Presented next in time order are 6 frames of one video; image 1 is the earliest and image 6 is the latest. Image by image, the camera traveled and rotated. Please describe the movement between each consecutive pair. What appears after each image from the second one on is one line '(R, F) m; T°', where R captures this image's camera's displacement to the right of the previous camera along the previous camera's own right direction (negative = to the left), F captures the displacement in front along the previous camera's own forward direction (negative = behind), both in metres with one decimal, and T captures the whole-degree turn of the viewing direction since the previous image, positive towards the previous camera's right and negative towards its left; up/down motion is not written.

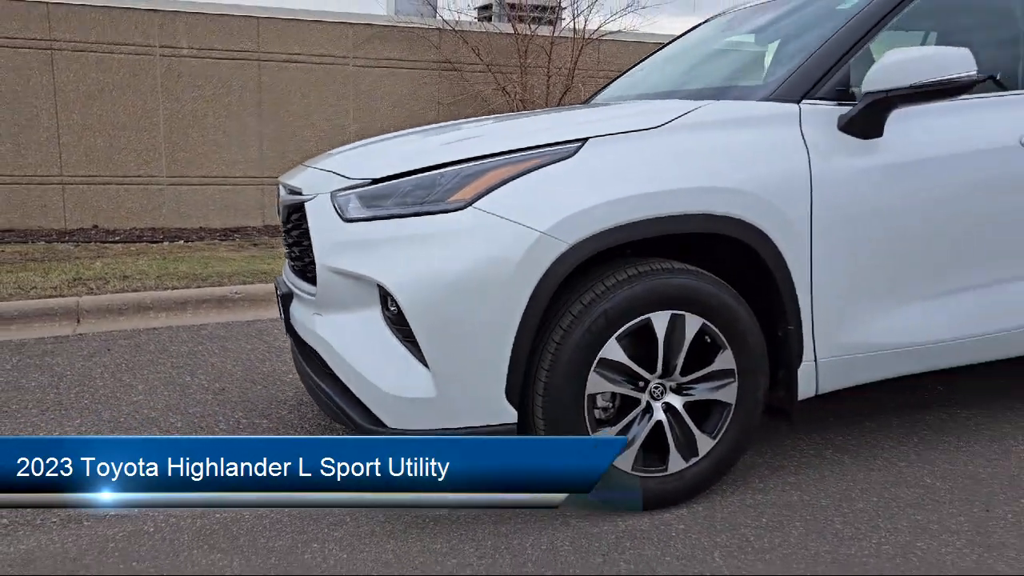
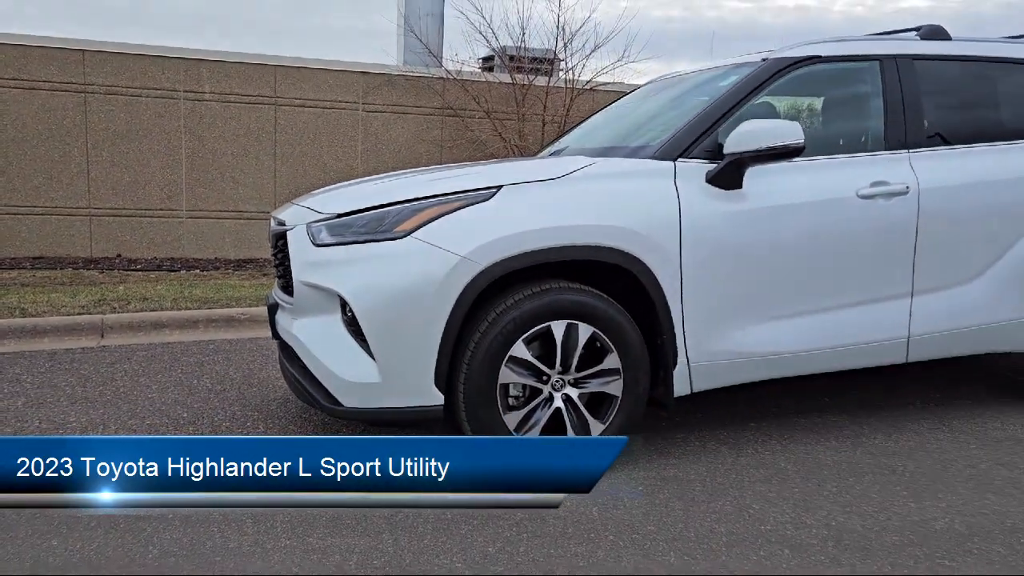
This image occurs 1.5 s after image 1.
(+0.4, -0.7) m; -1°
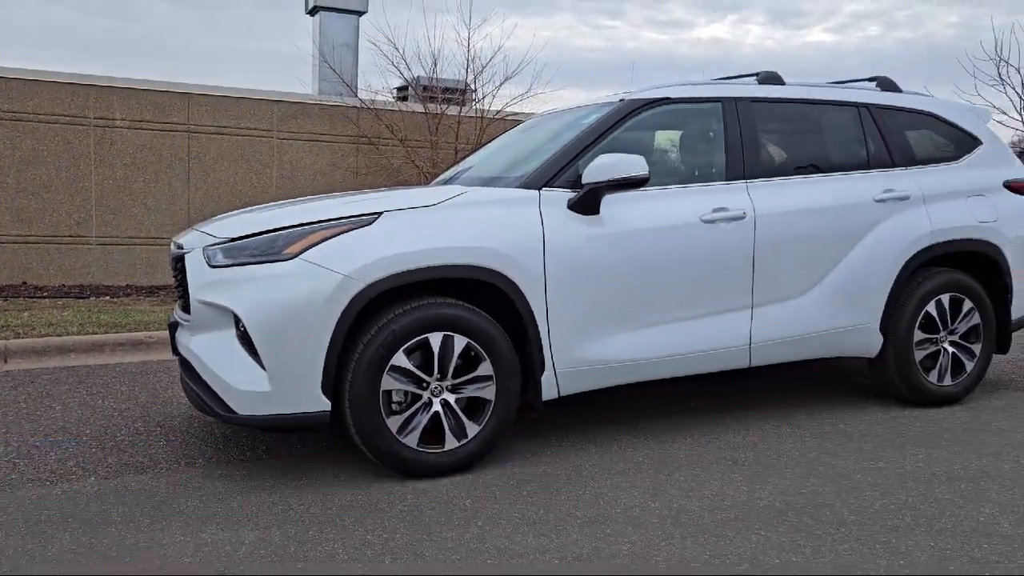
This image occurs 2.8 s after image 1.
(+0.2, -0.4) m; +5°
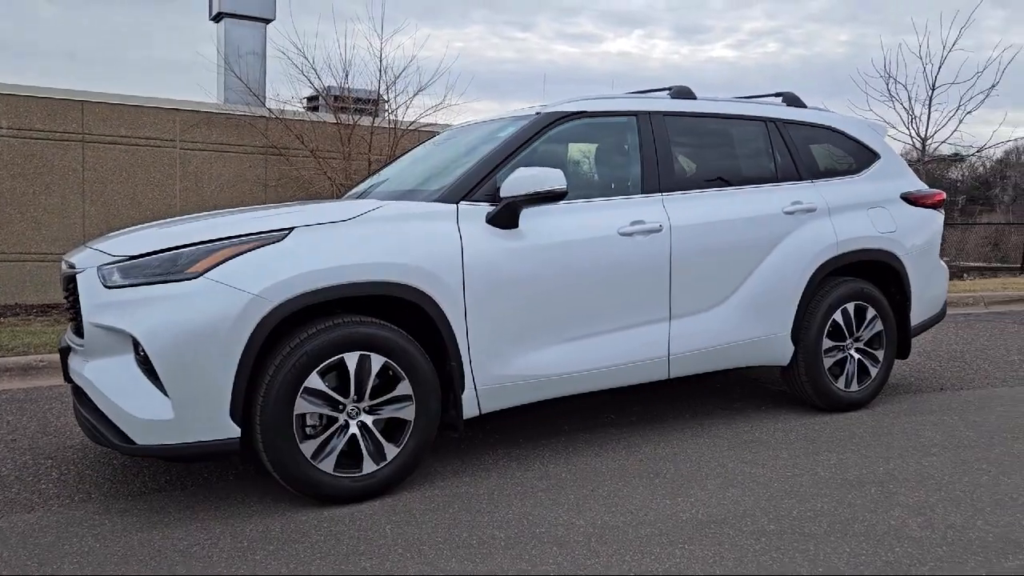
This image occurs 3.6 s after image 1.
(0.0, +0.1) m; +6°
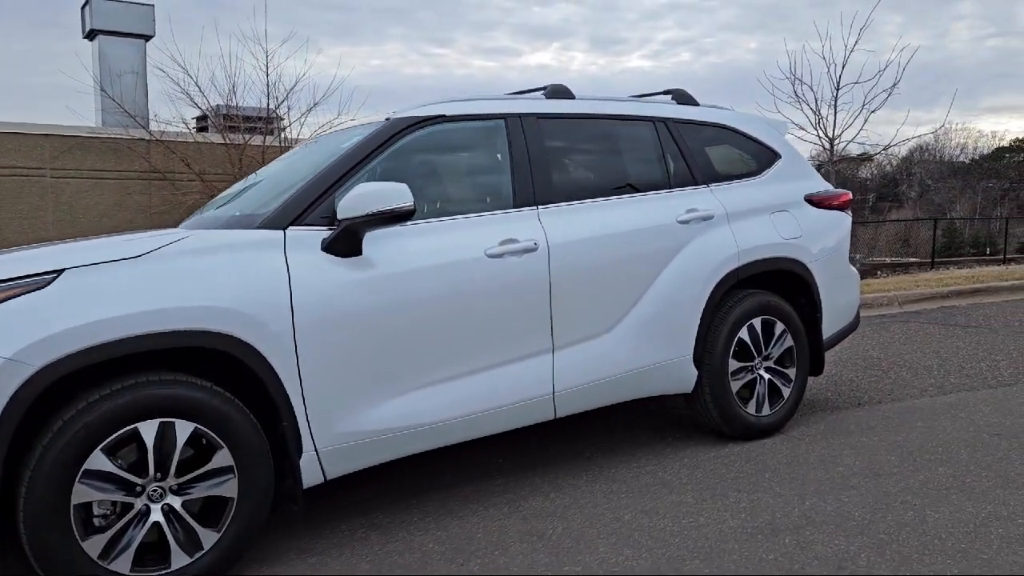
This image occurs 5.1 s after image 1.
(+0.4, +0.6) m; +5°
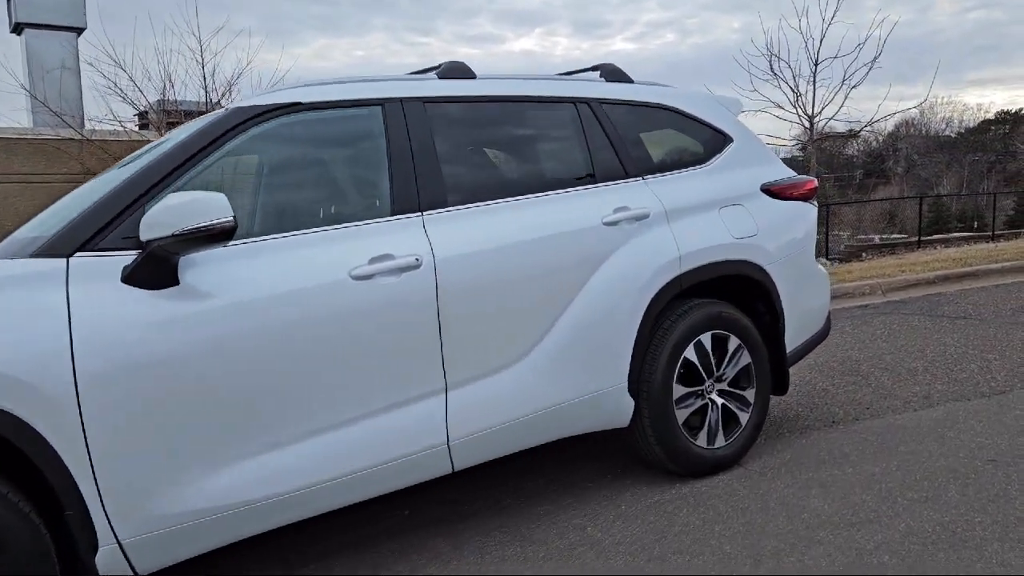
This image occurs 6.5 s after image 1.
(+0.4, +0.7) m; +1°
